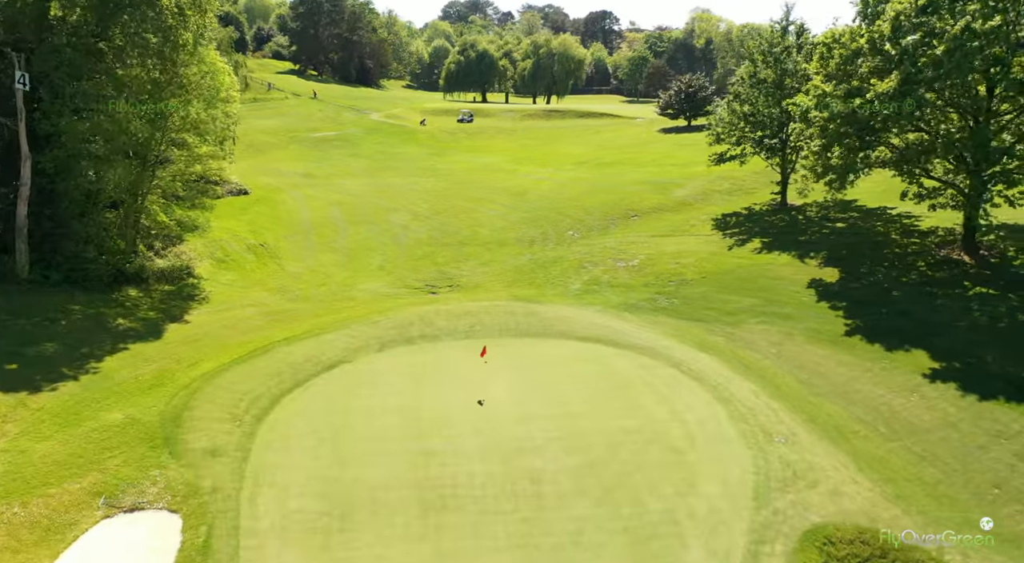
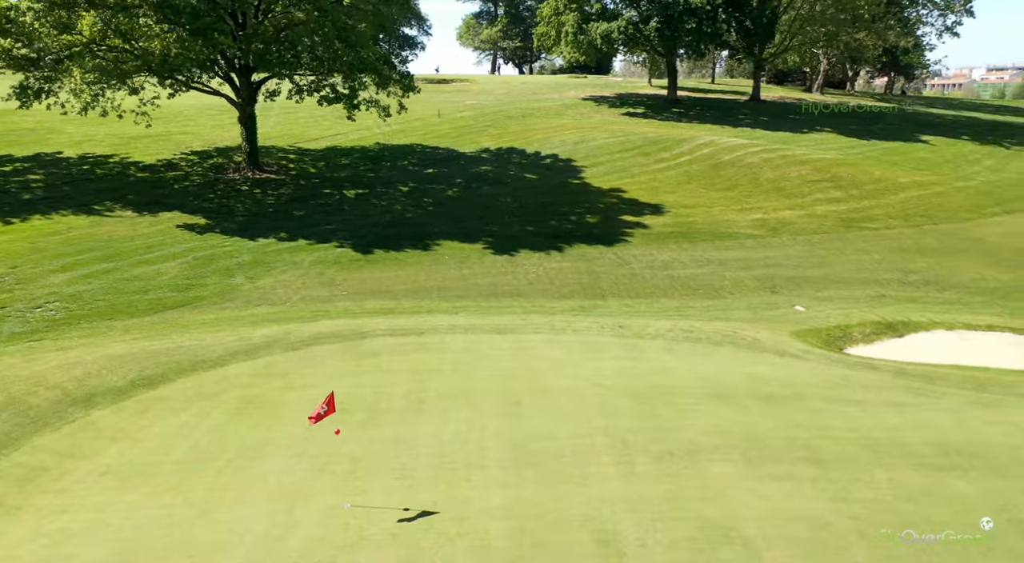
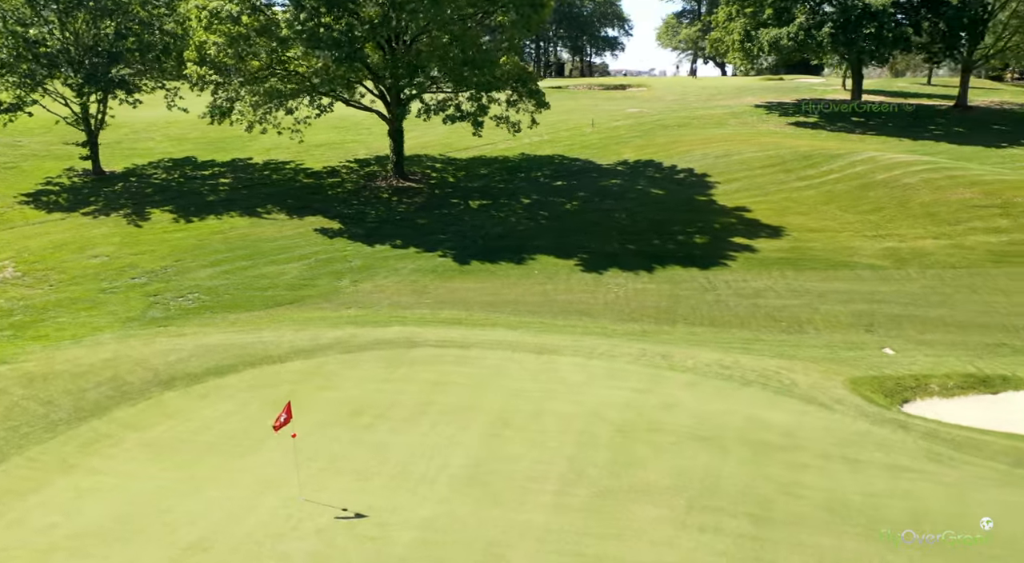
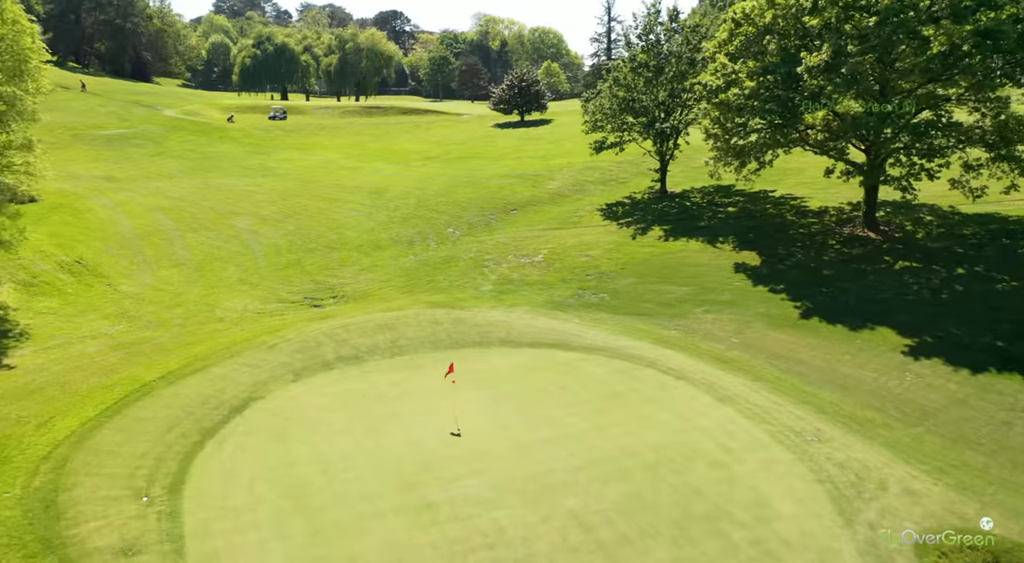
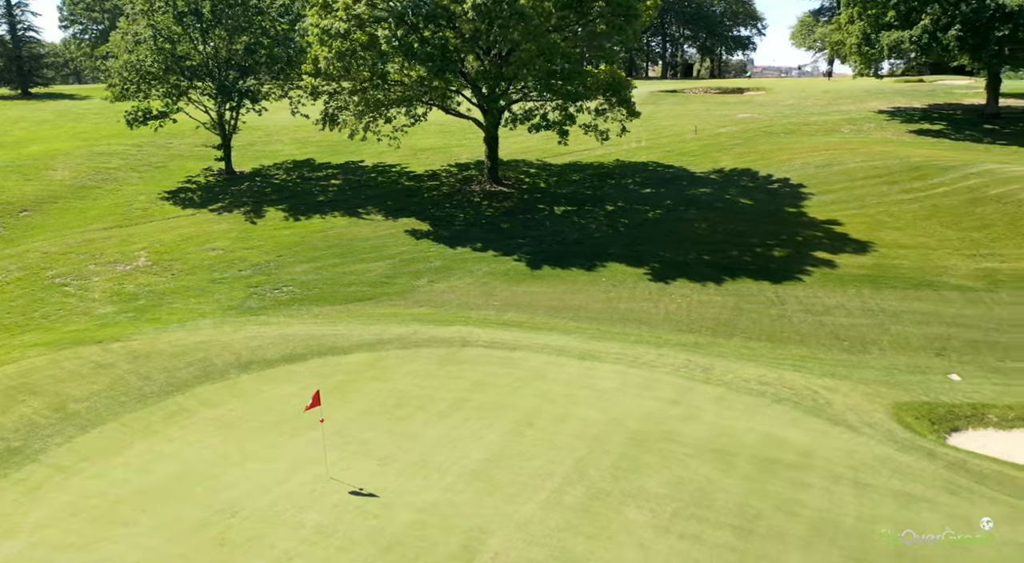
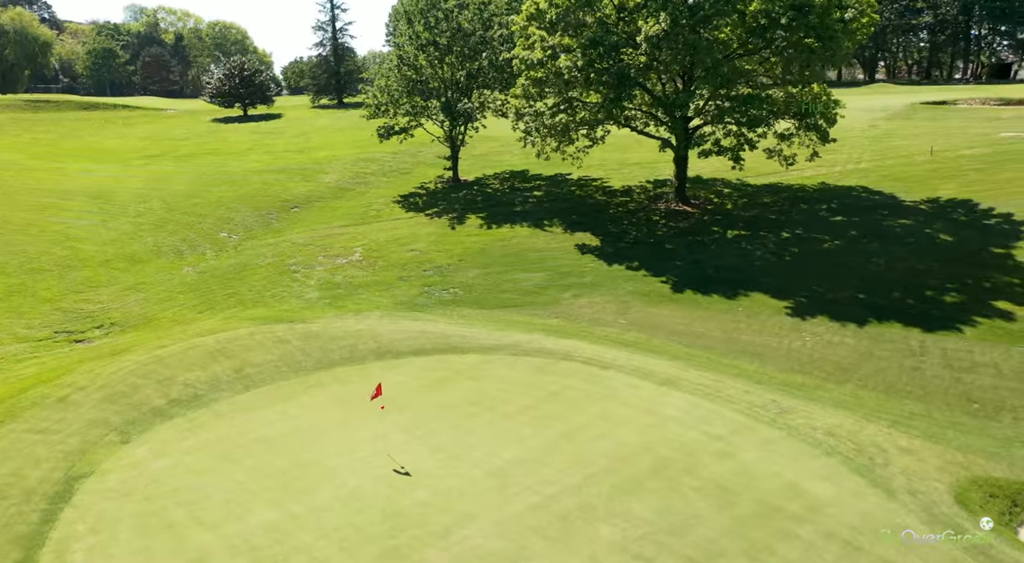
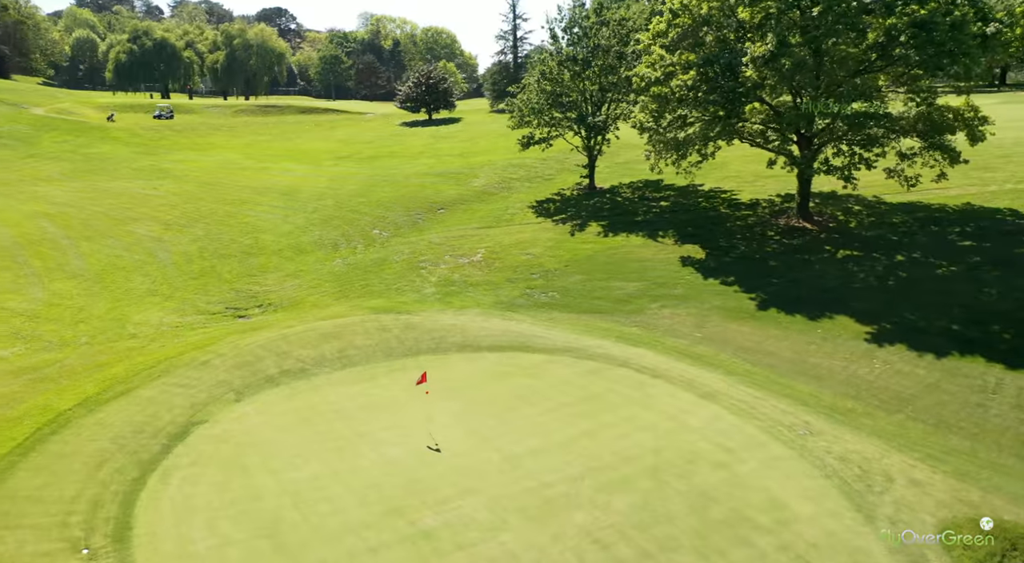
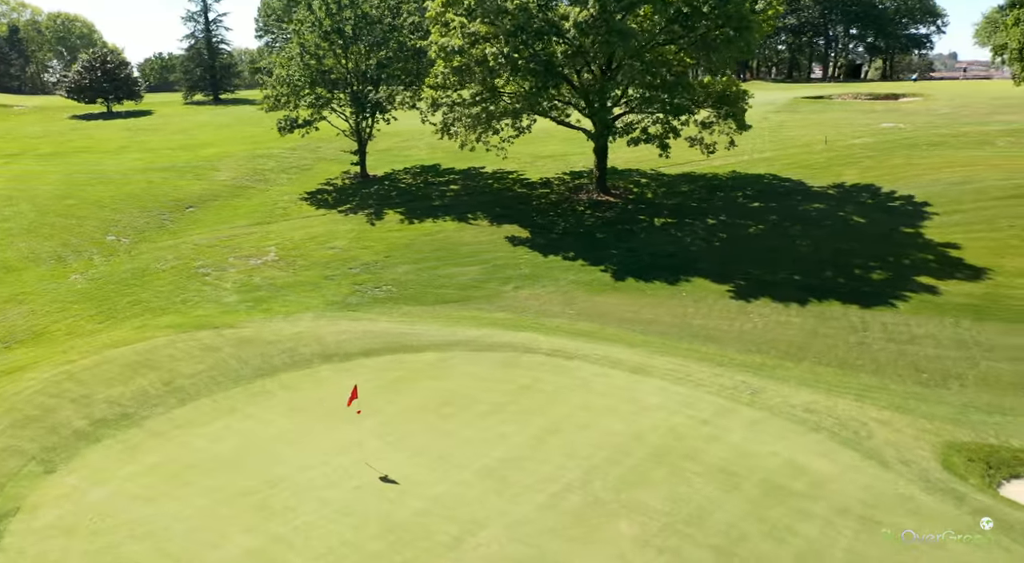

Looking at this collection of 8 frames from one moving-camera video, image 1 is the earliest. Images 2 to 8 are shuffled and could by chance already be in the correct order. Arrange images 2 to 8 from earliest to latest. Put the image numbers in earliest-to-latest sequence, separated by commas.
4, 7, 6, 8, 5, 3, 2
